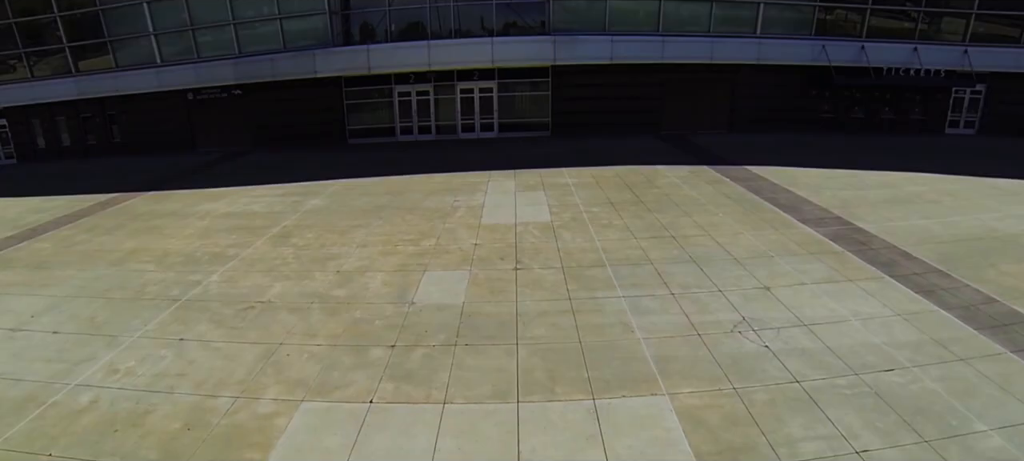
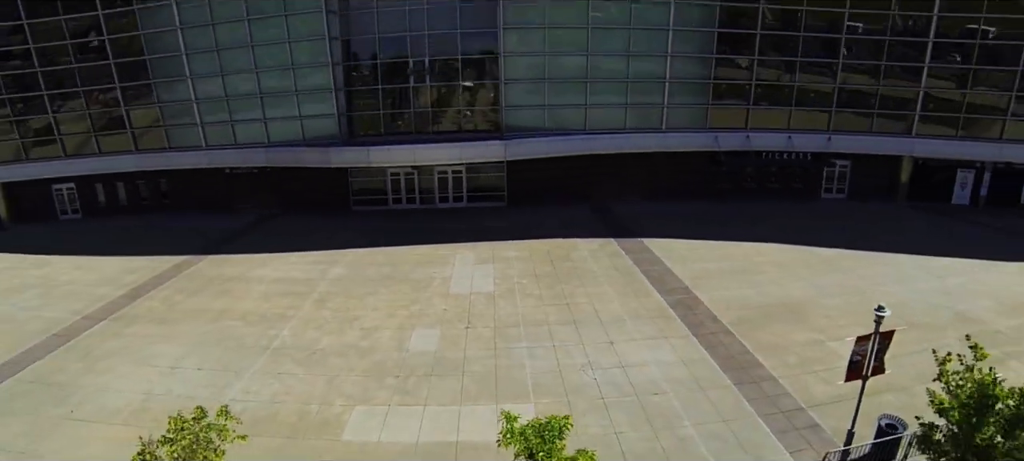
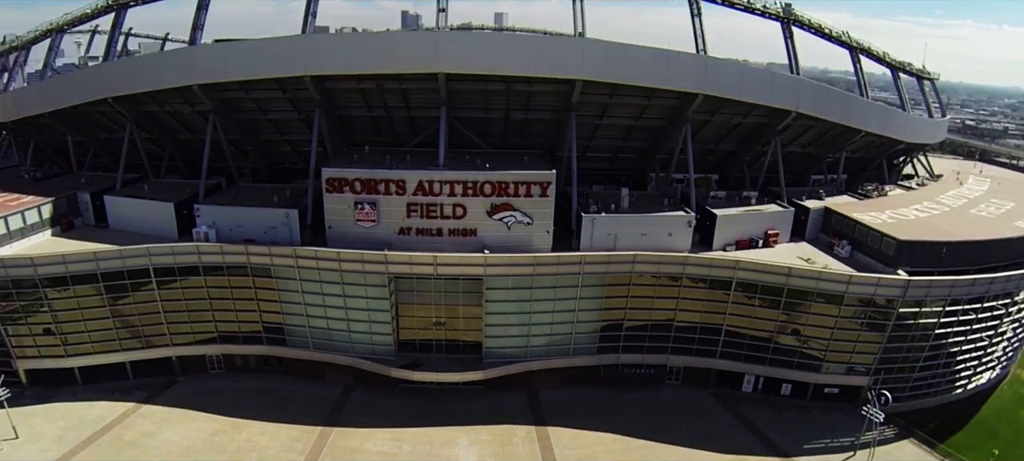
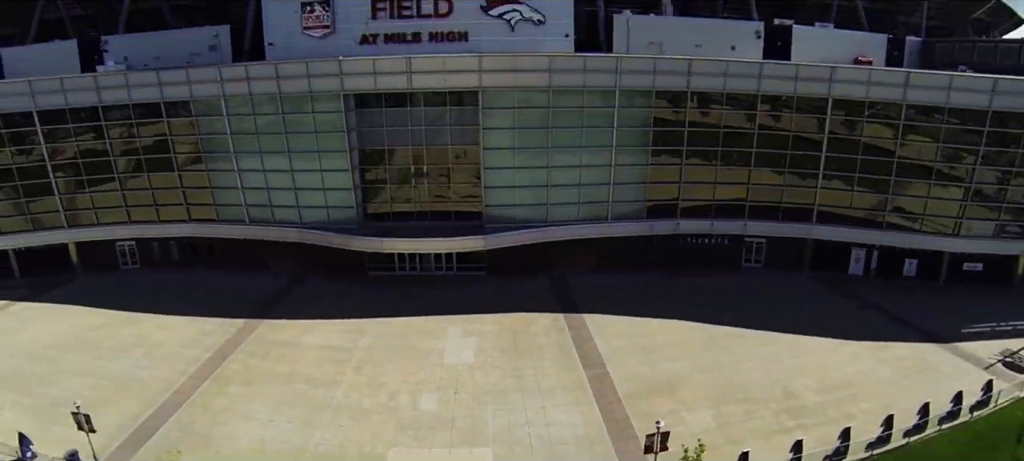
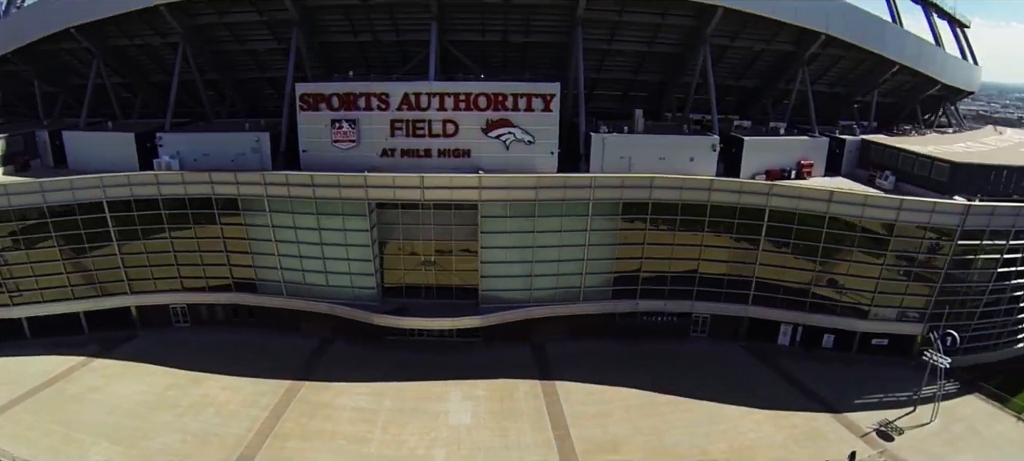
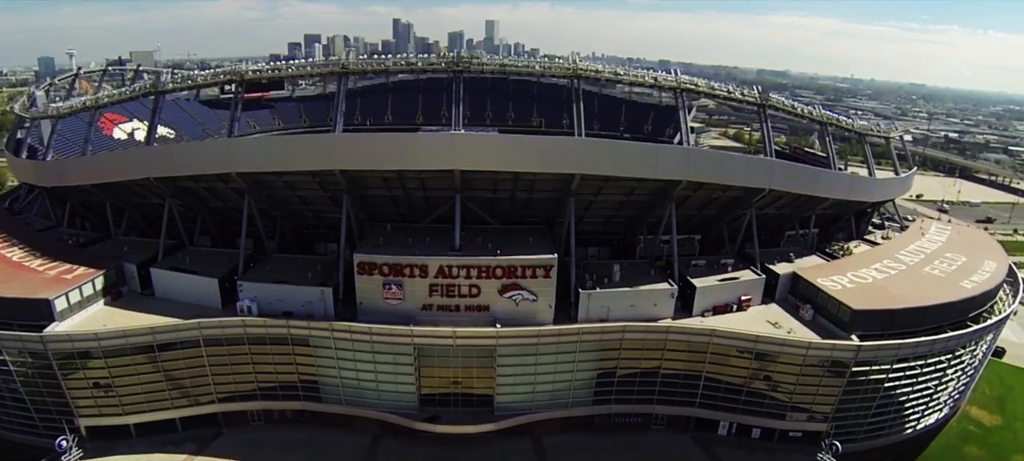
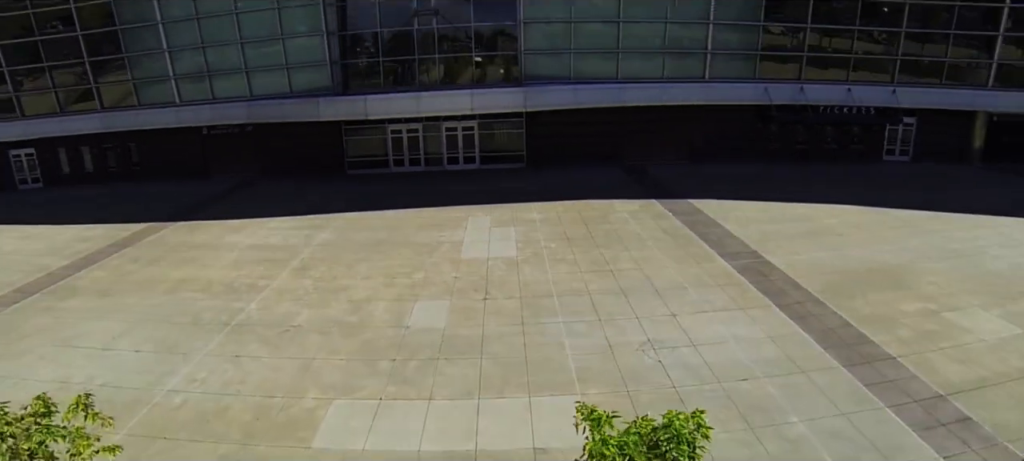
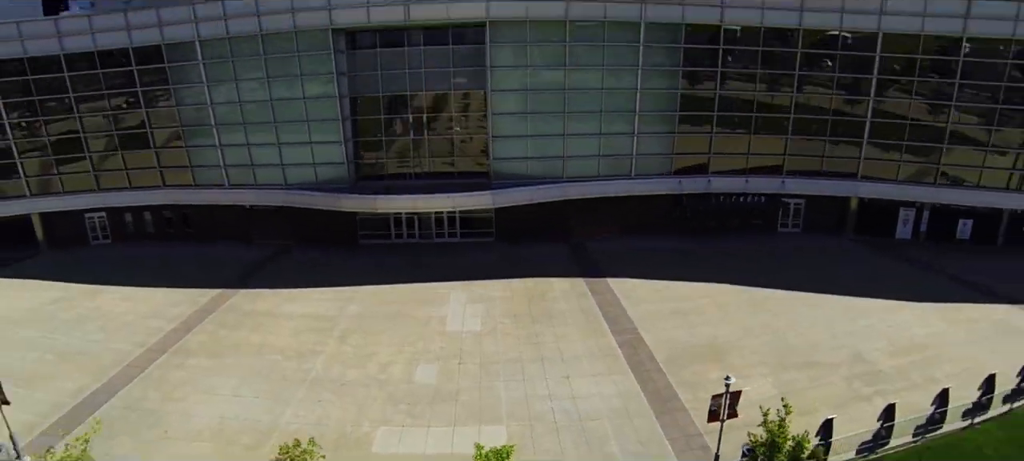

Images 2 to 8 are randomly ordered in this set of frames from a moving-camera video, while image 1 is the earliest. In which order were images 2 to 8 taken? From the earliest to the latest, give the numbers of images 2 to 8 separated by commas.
7, 2, 8, 4, 5, 3, 6
